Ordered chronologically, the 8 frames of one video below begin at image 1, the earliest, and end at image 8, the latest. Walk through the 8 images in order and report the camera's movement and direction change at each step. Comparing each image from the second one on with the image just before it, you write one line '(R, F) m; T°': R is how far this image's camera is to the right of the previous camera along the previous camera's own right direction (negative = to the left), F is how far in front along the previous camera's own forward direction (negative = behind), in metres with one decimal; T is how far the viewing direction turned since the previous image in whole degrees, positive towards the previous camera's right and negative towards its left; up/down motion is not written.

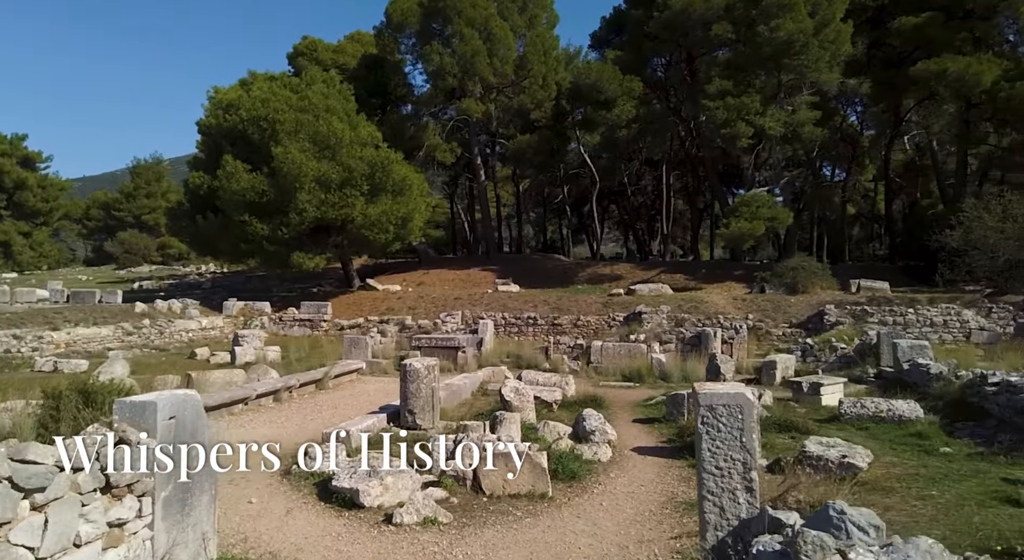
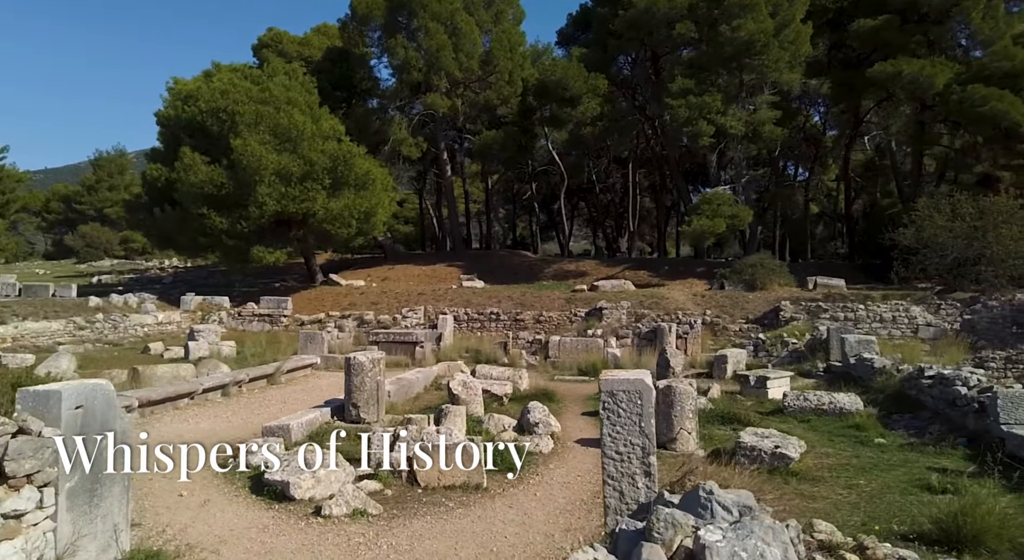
(+0.3, 0.0) m; +2°
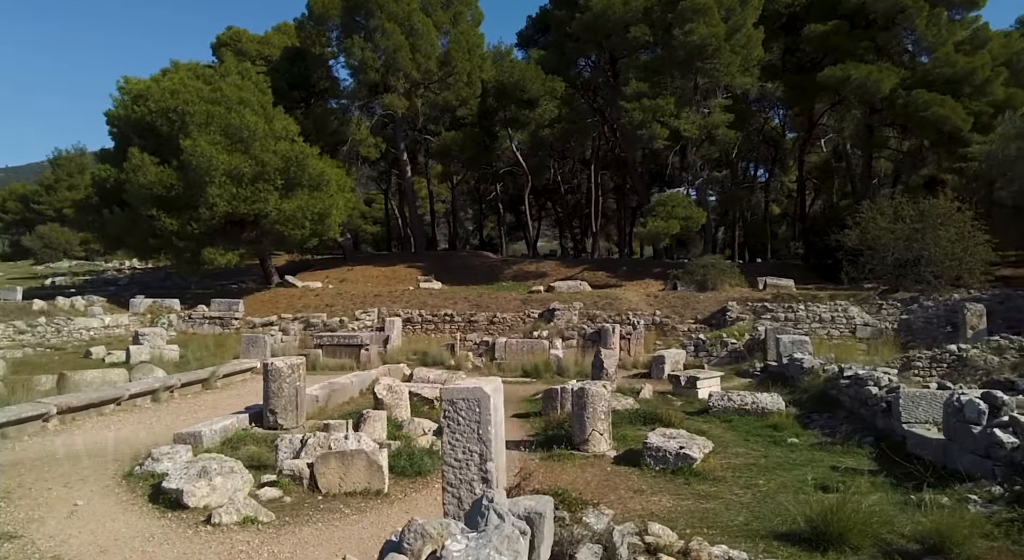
(+0.7, -0.1) m; +2°
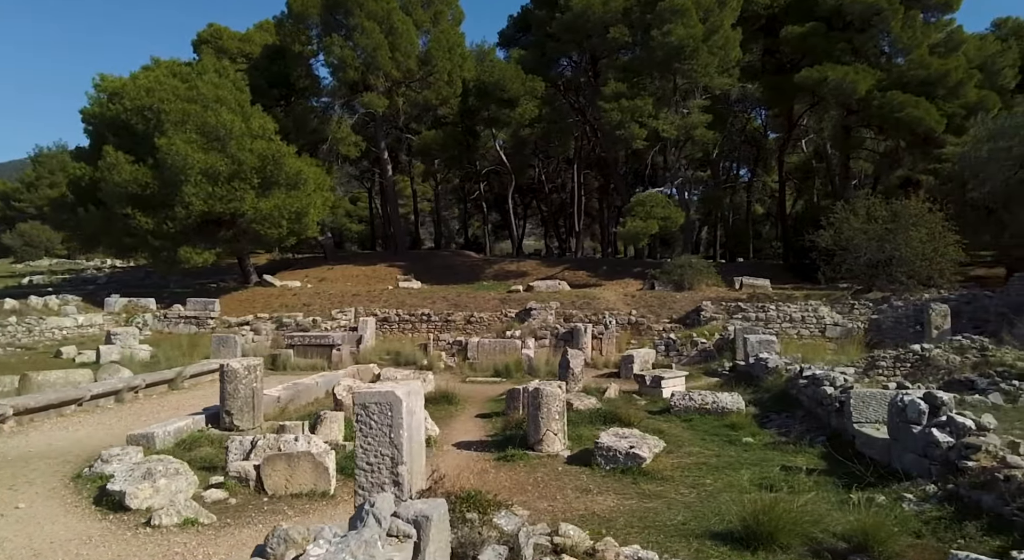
(+0.4, 0.0) m; +1°
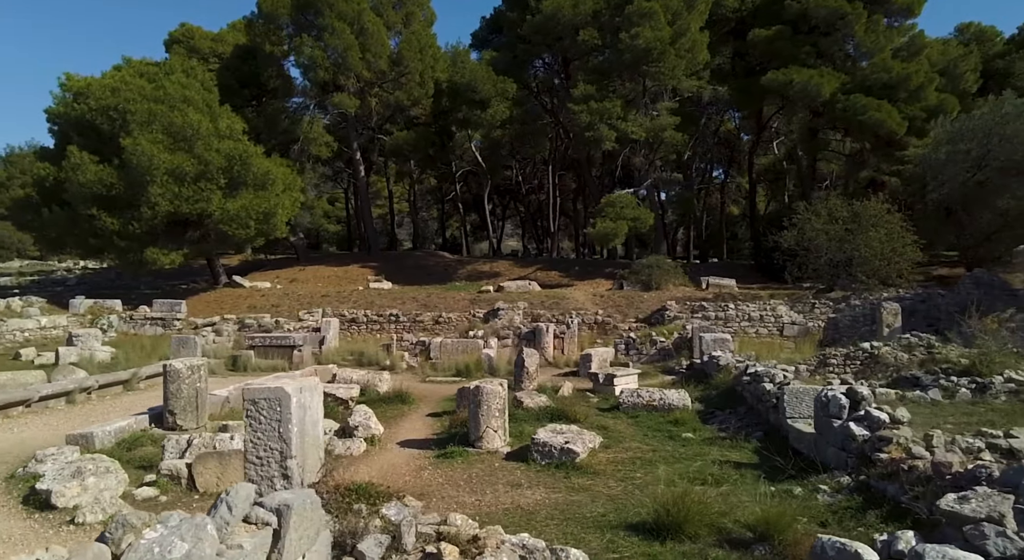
(+0.5, -0.1) m; +1°
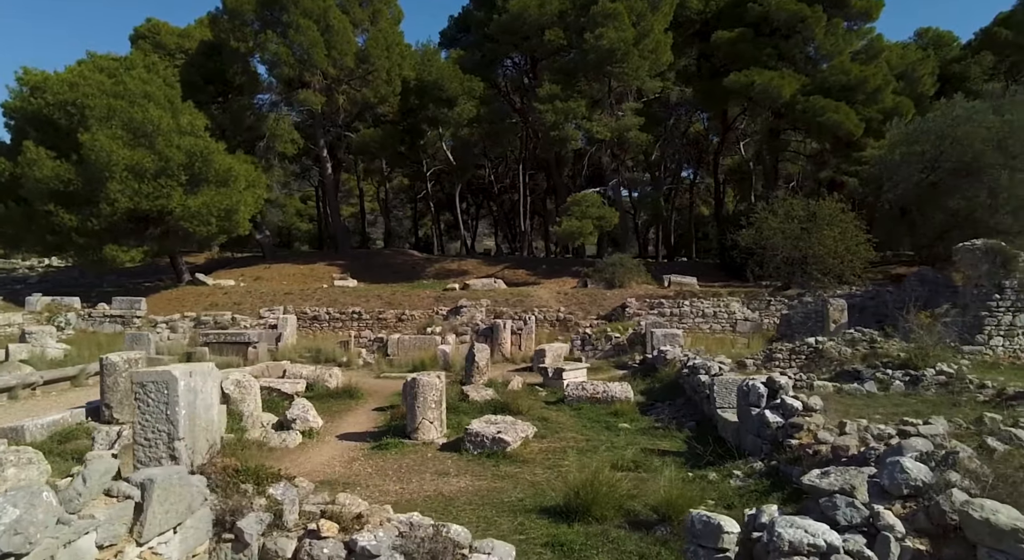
(+0.5, -0.1) m; +2°
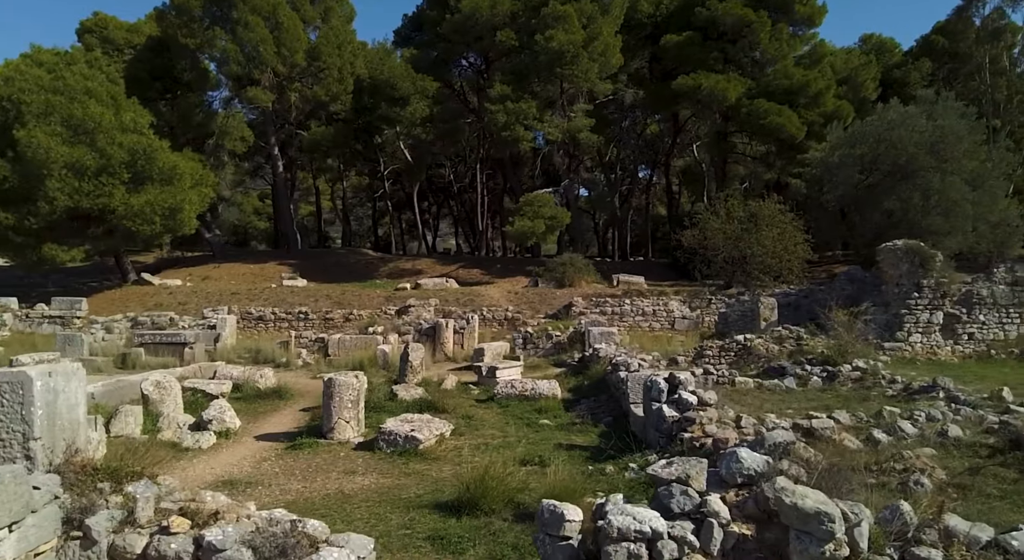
(+0.6, -0.1) m; +3°
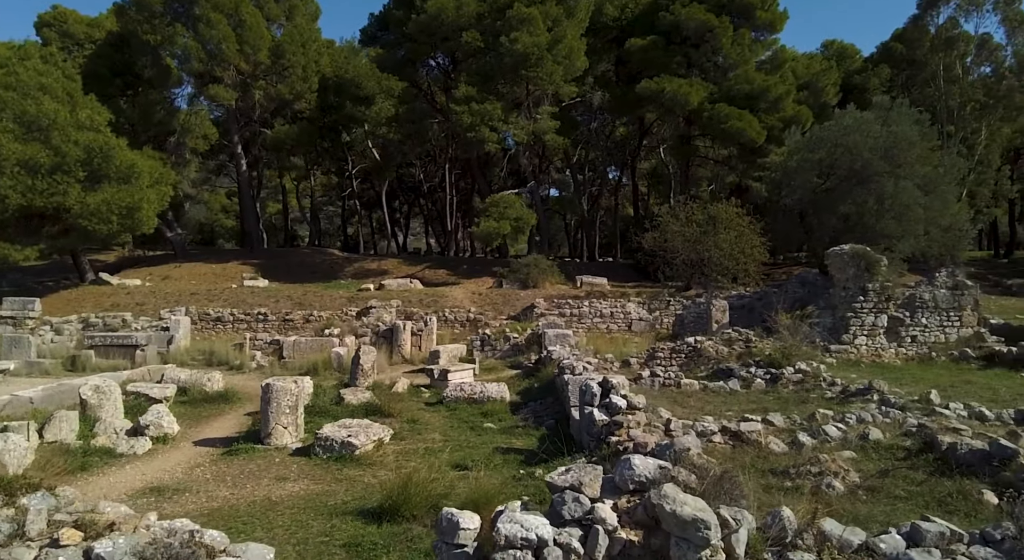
(+0.4, -0.1) m; +2°
